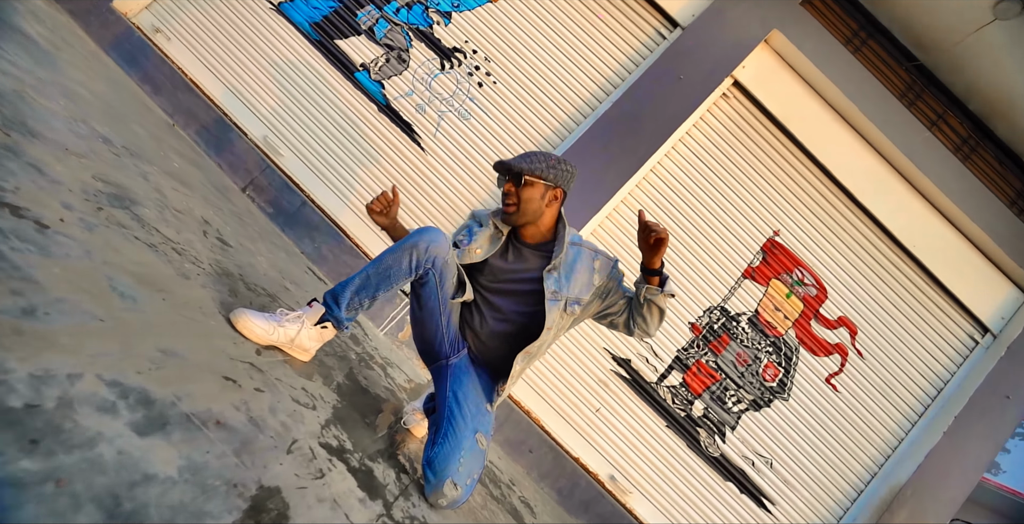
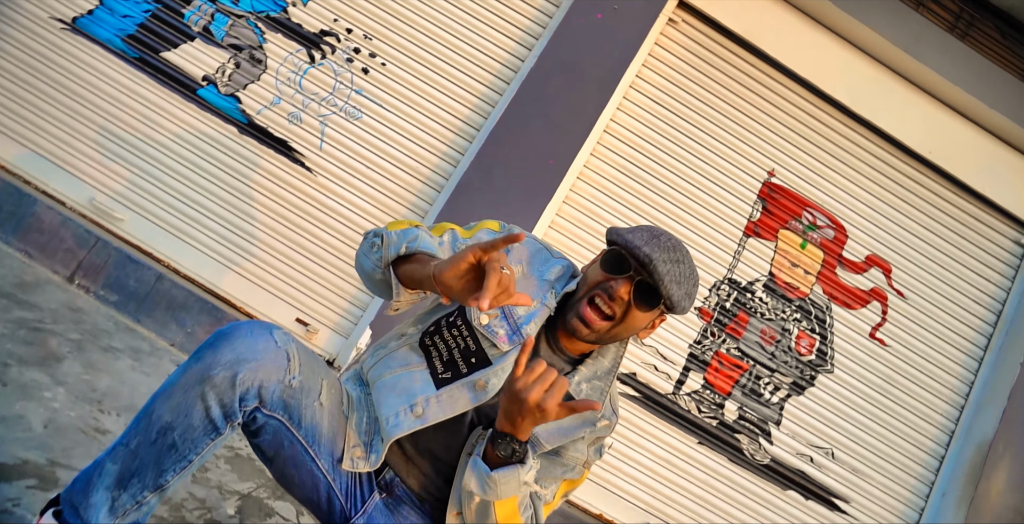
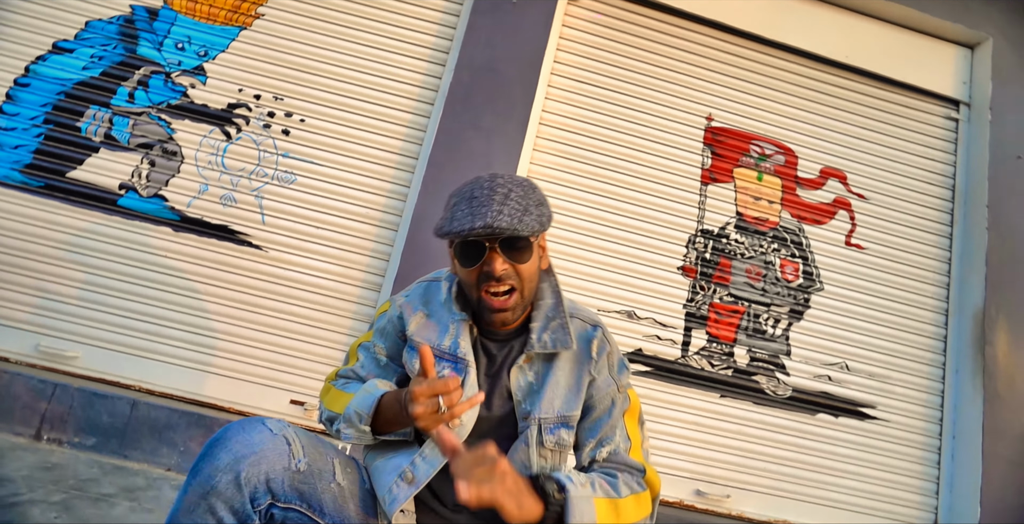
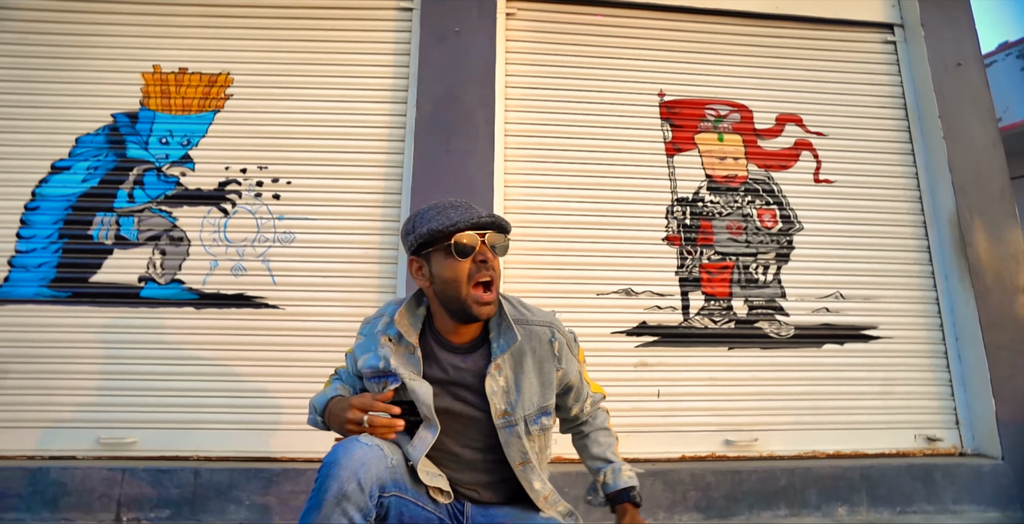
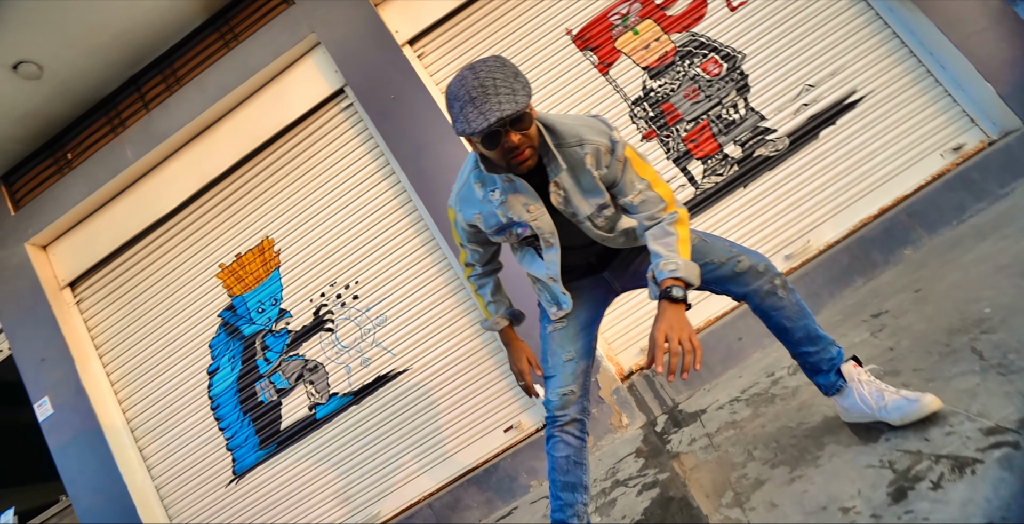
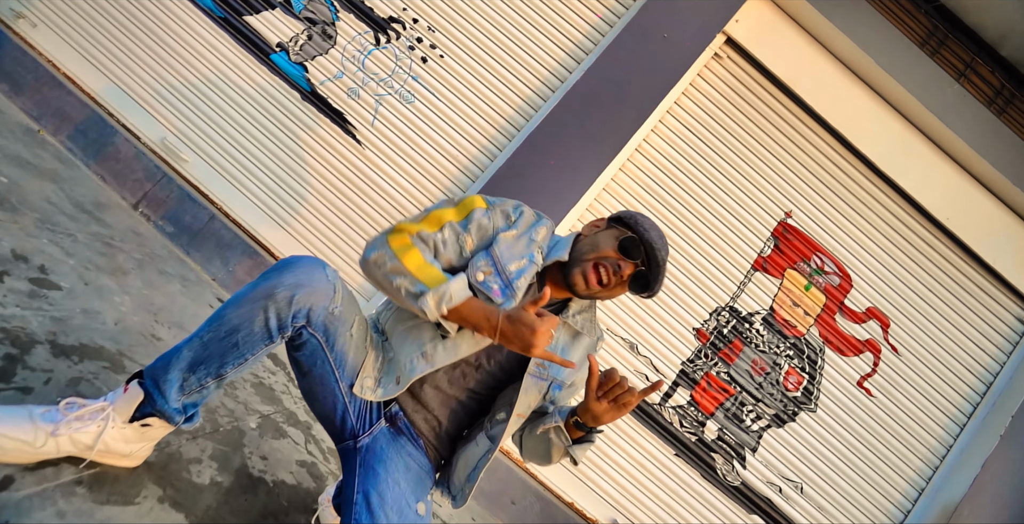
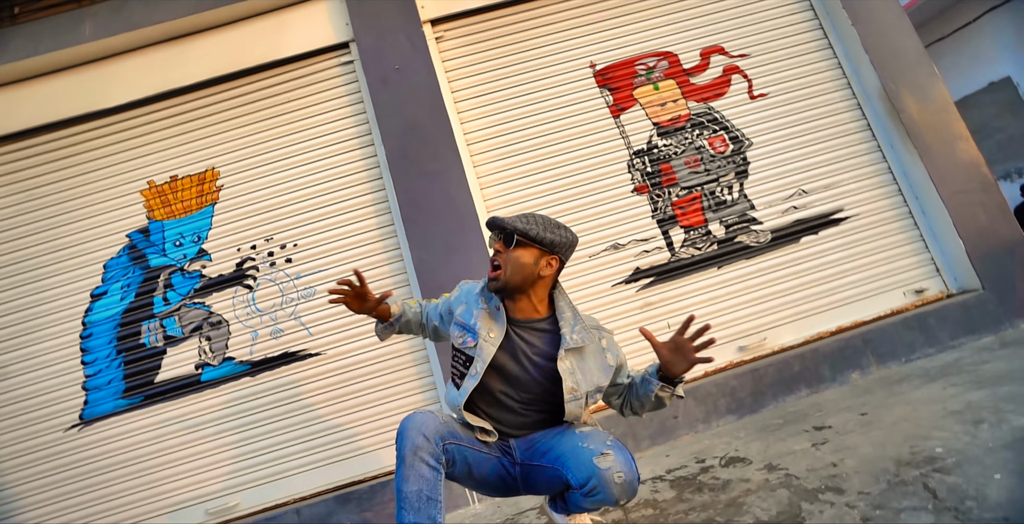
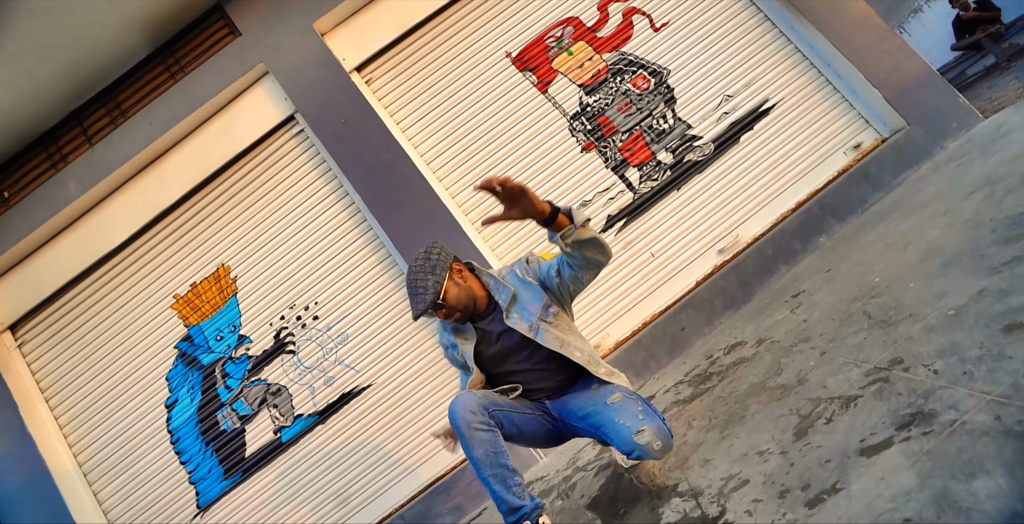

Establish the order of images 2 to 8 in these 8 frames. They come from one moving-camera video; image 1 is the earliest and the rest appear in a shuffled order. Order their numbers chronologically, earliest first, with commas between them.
6, 2, 3, 4, 7, 8, 5
